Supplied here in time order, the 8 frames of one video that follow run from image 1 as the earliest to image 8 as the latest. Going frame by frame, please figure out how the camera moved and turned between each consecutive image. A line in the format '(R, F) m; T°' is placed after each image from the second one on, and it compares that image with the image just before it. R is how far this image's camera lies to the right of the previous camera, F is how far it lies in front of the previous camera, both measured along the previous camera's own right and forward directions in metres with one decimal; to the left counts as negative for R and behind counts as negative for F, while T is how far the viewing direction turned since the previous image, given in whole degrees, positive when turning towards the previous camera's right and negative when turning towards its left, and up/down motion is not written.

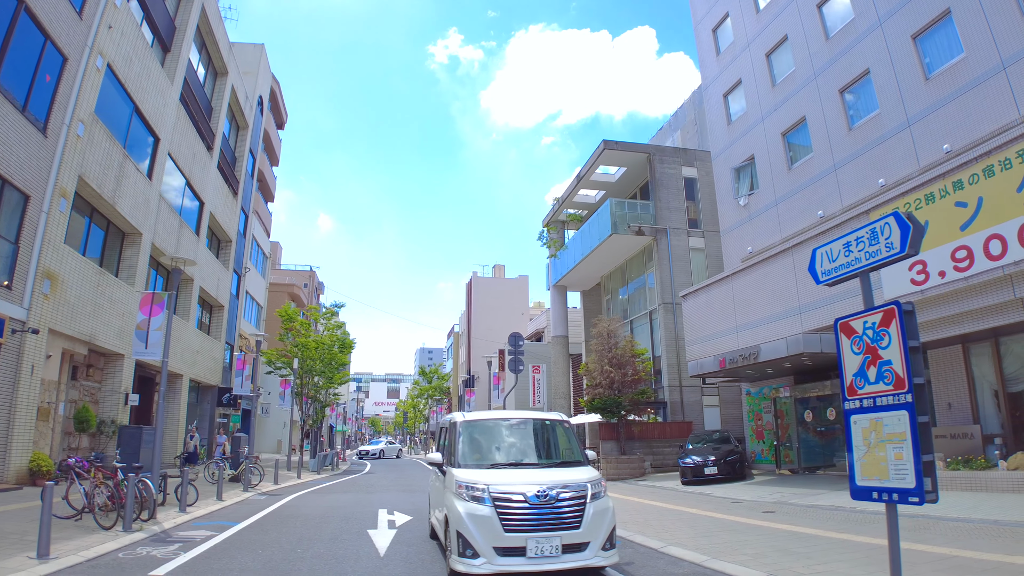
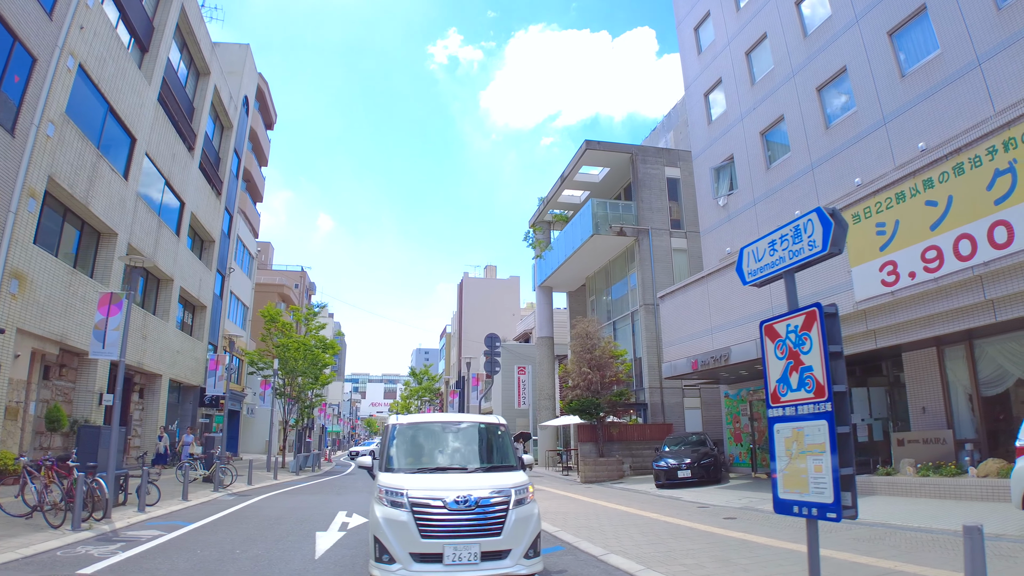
(+1.0, +0.1) m; -1°
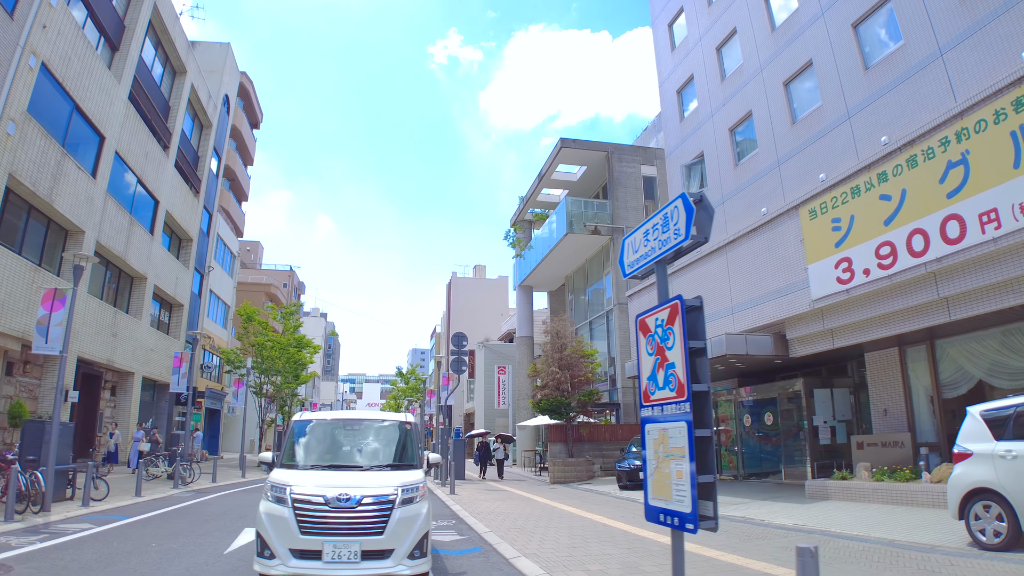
(+1.4, +0.2) m; -1°
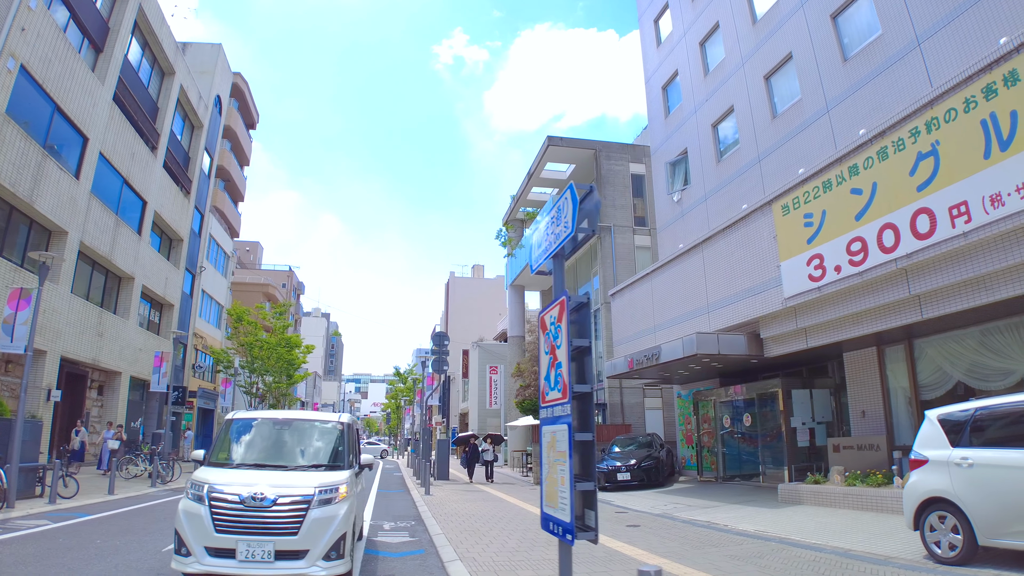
(+1.1, +0.2) m; -2°
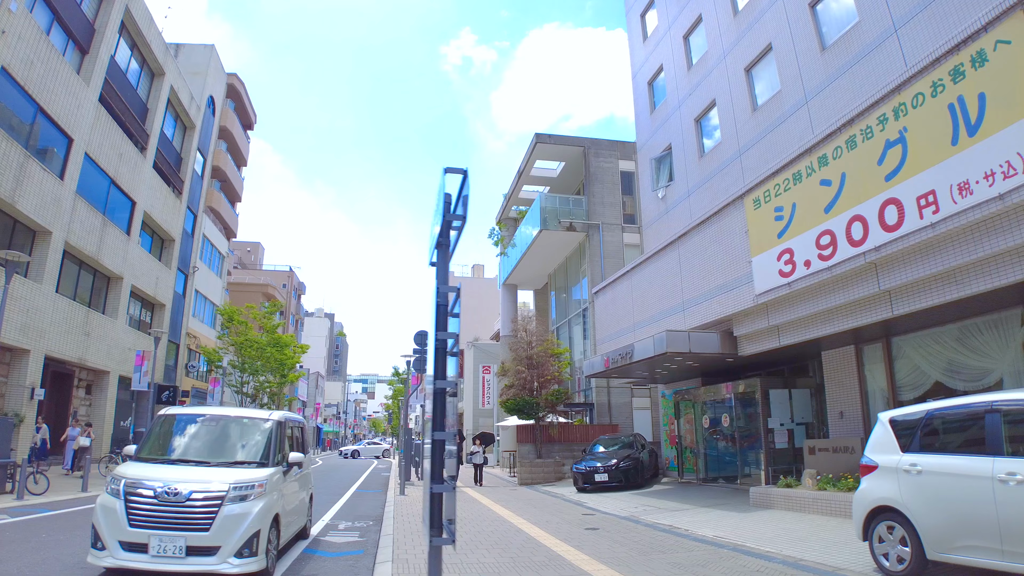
(+1.1, +0.3) m; -2°
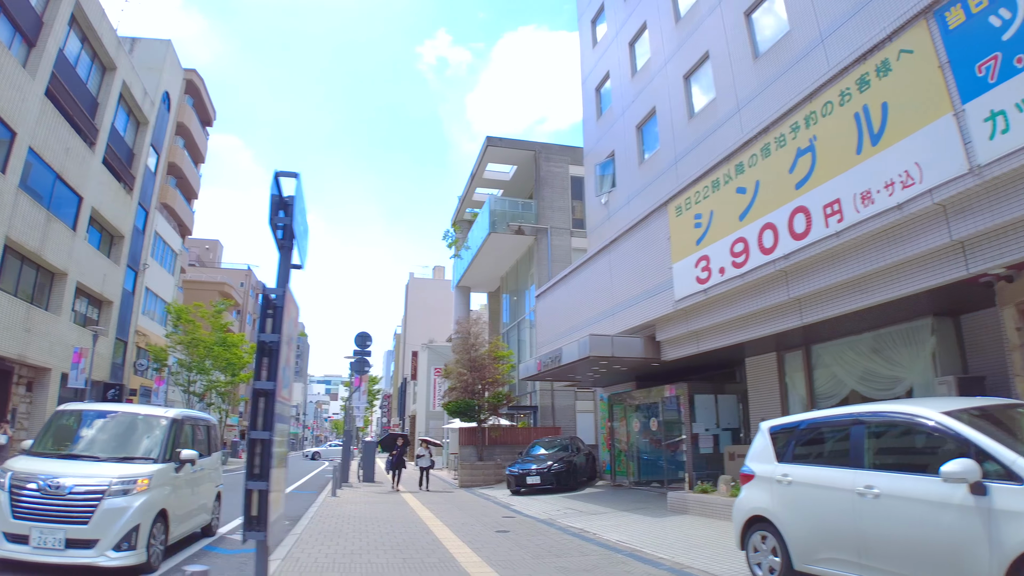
(+1.1, -0.1) m; +2°
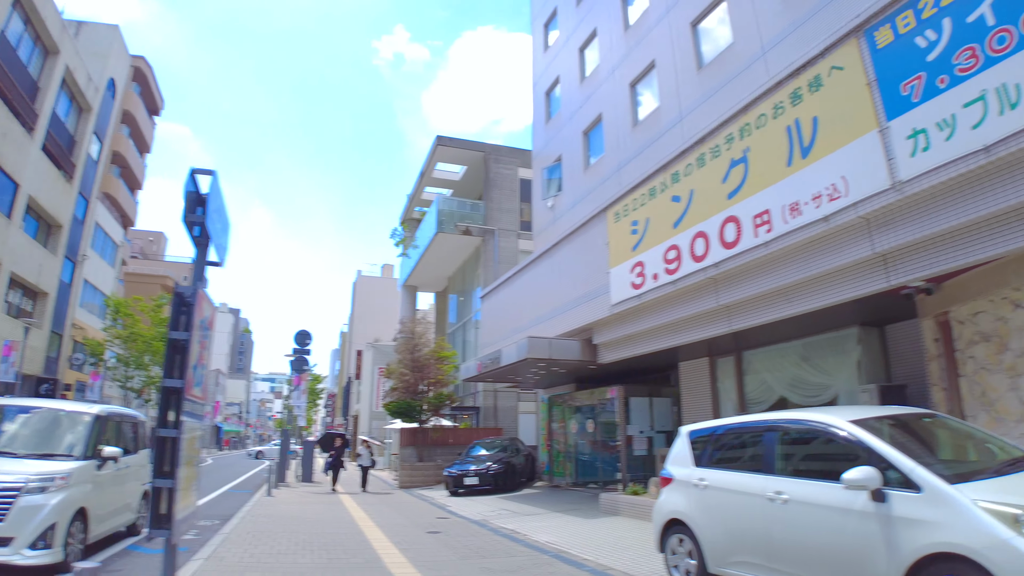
(+0.3, 0.0) m; +4°
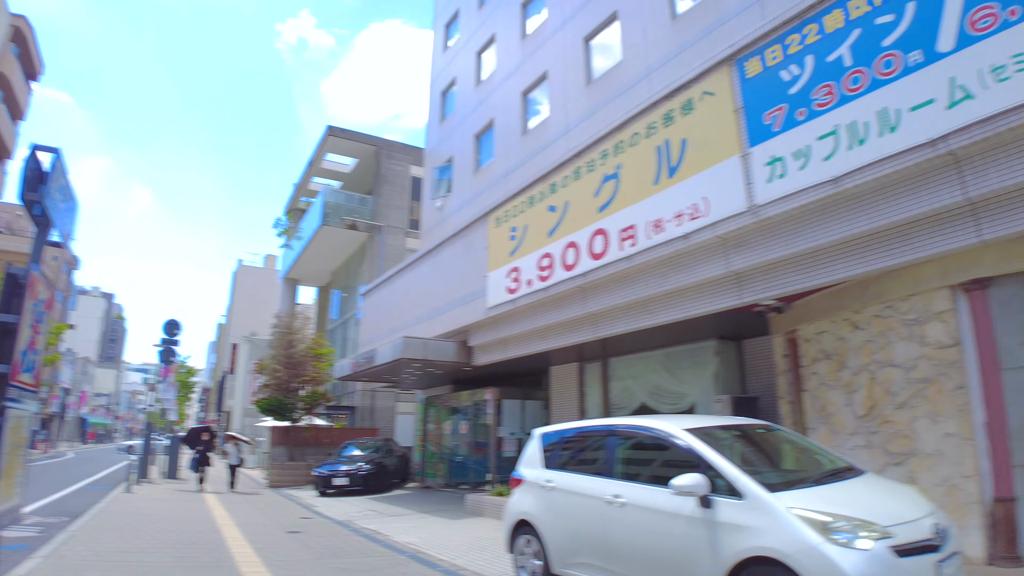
(+0.4, -0.1) m; +10°
